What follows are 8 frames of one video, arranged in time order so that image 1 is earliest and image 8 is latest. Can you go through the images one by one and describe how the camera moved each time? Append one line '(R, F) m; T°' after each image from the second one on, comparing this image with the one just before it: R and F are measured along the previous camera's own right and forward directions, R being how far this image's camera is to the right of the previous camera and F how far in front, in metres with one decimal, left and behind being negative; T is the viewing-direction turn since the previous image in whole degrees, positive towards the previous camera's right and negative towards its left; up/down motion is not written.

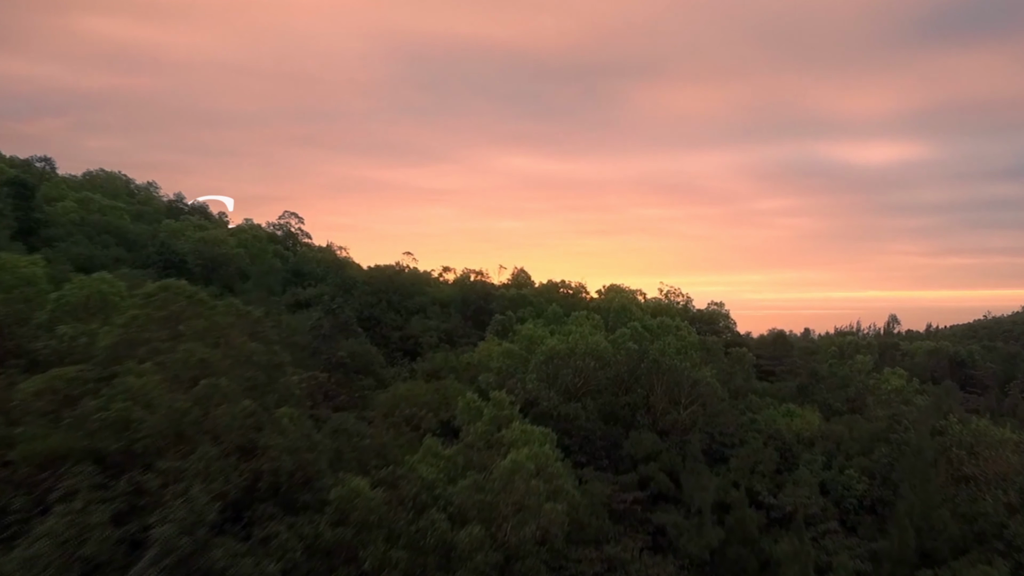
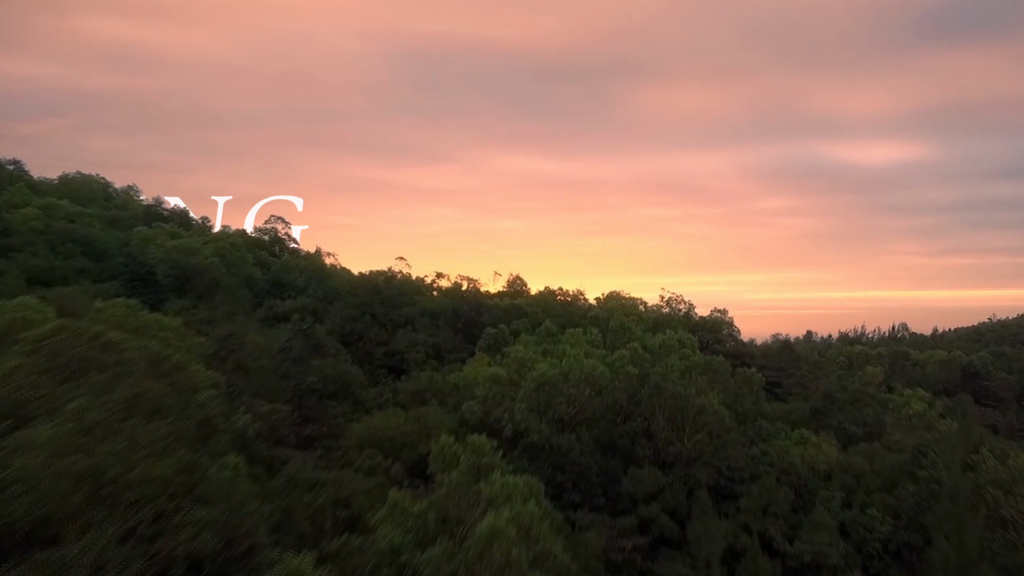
(+0.4, +1.9) m; 0°
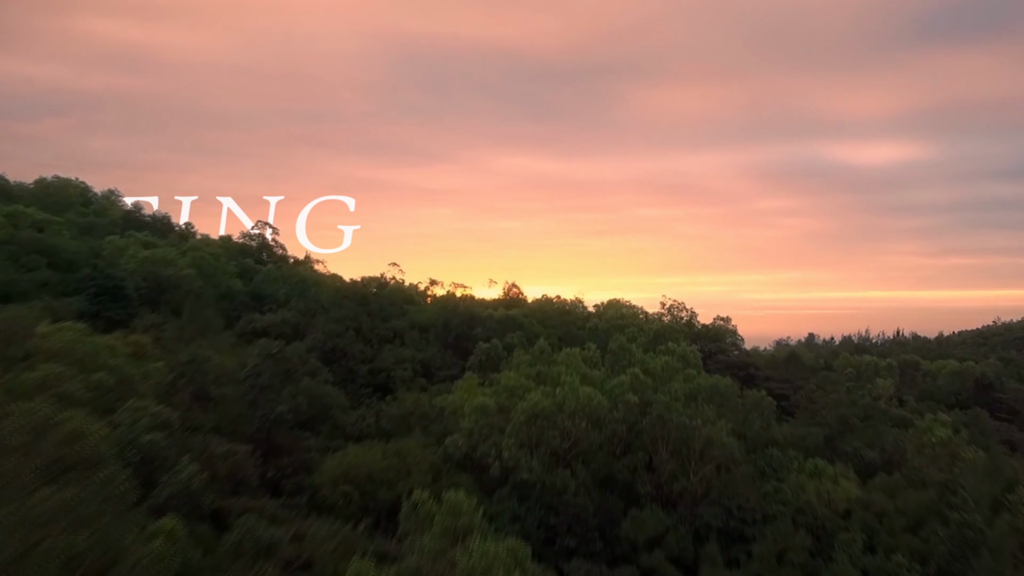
(+0.3, +1.7) m; 0°
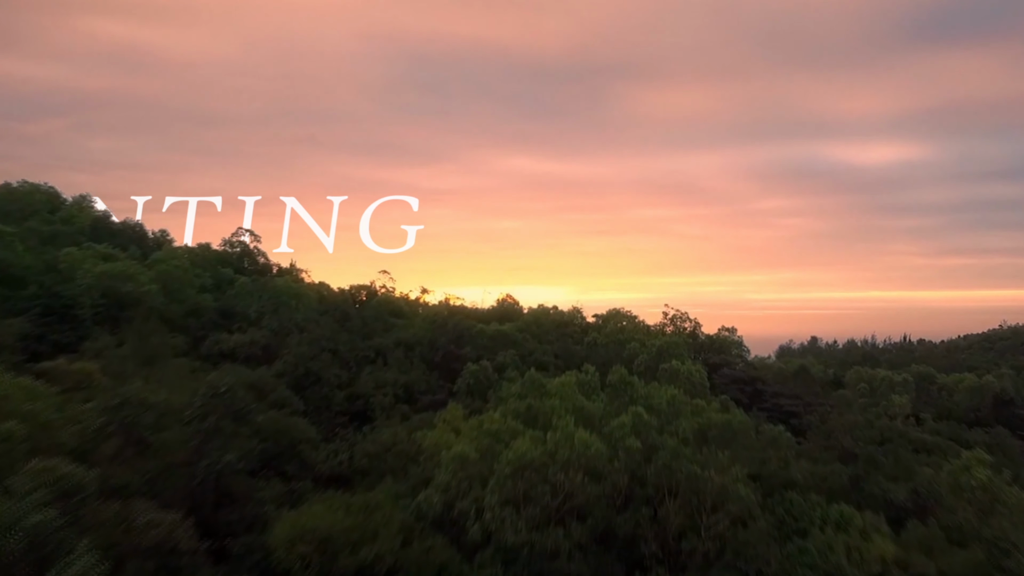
(+0.4, +2.4) m; 0°
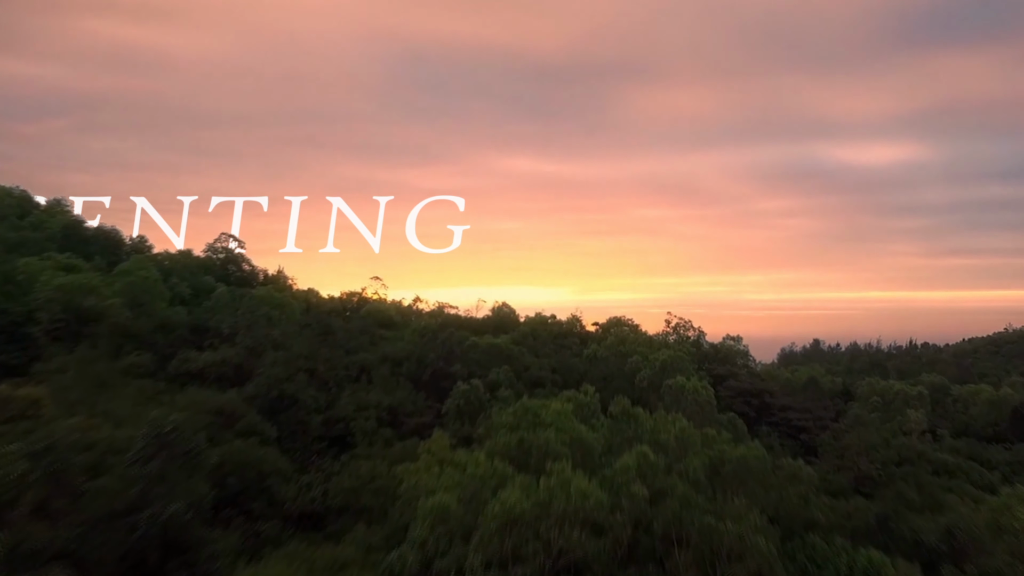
(+0.3, +2.0) m; 0°
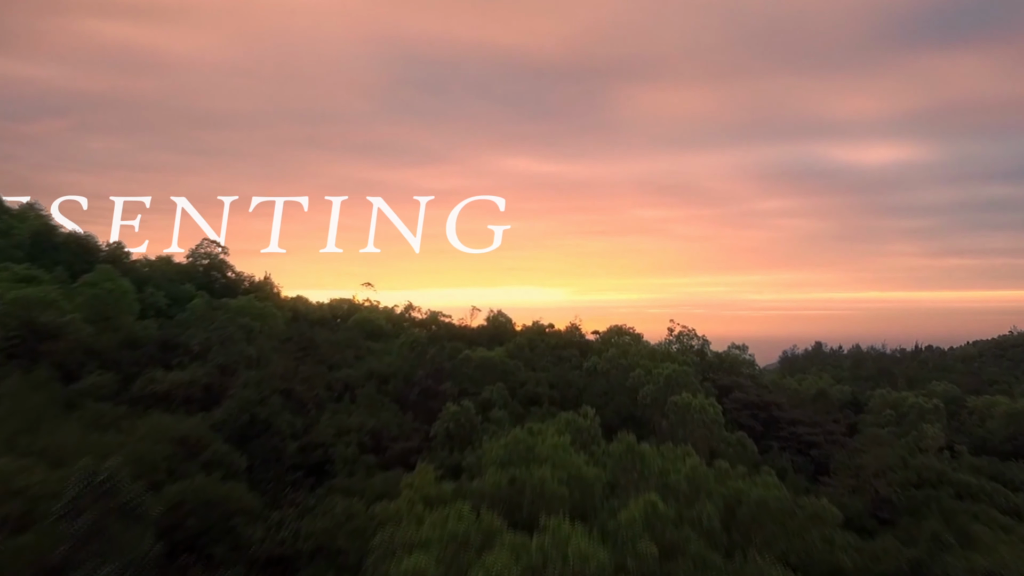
(+0.2, +1.9) m; 0°
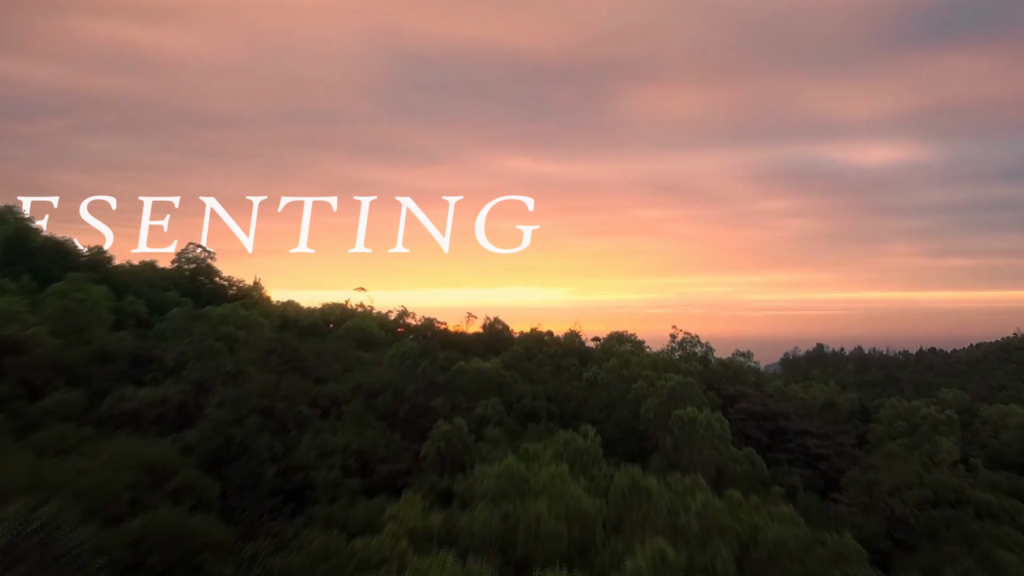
(+0.2, +1.4) m; 0°
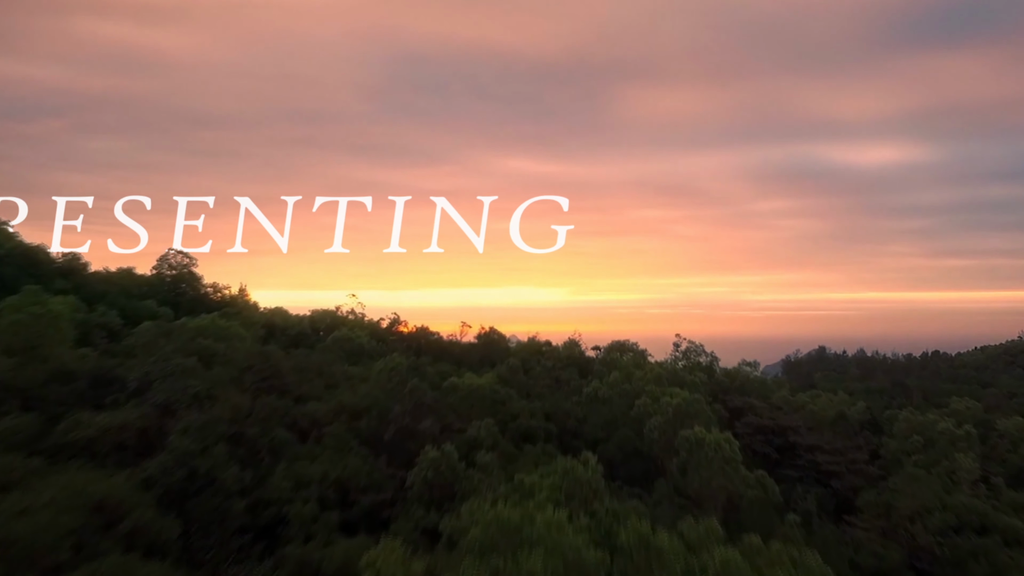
(+0.2, +1.8) m; 0°
